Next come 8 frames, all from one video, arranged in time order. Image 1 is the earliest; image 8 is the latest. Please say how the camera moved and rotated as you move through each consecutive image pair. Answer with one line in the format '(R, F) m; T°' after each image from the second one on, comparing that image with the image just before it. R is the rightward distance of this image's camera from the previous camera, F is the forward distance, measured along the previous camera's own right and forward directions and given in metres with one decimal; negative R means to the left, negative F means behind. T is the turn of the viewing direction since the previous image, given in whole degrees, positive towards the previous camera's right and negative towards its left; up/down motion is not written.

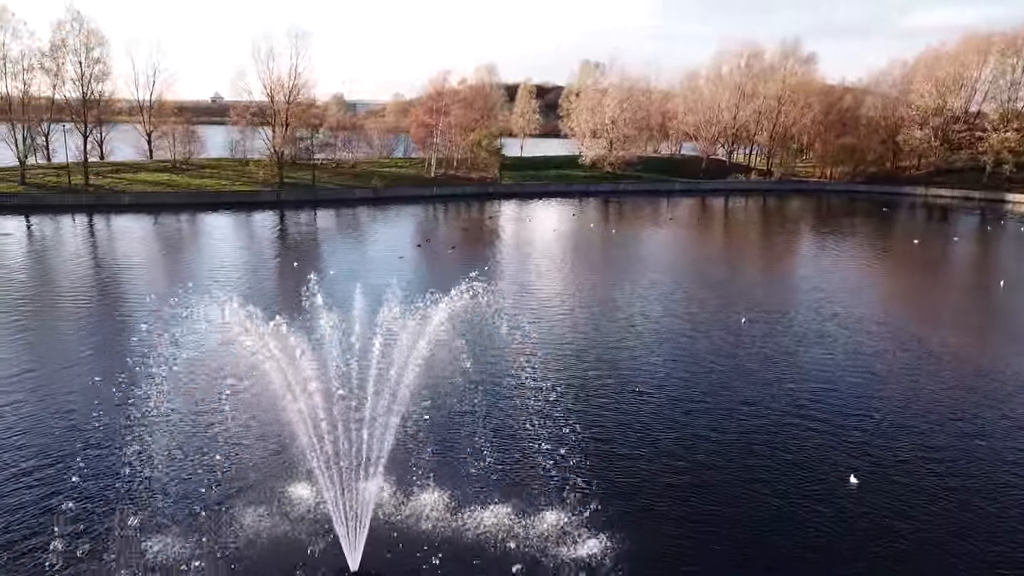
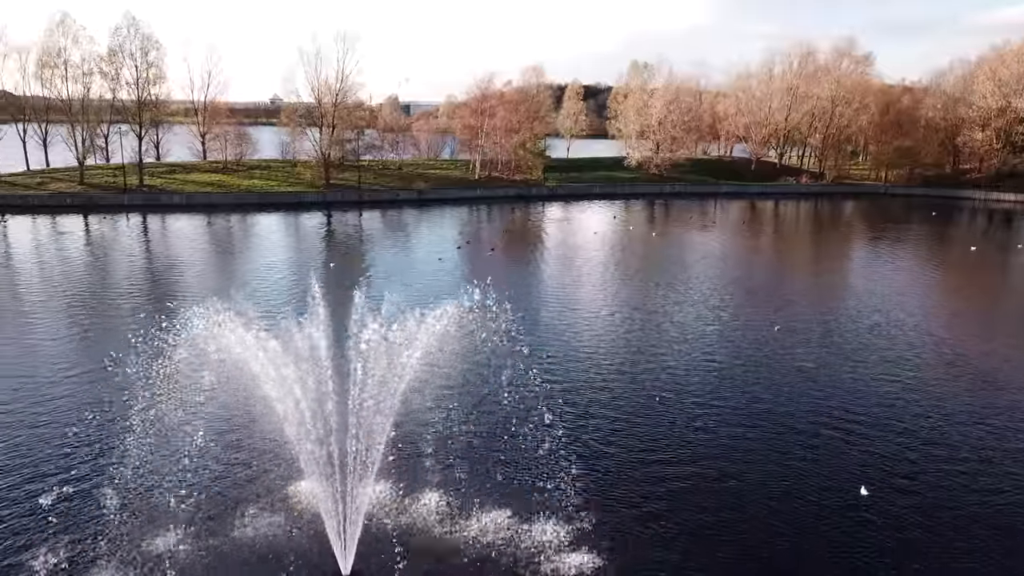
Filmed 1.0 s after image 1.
(-0.4, +0.2) m; -3°
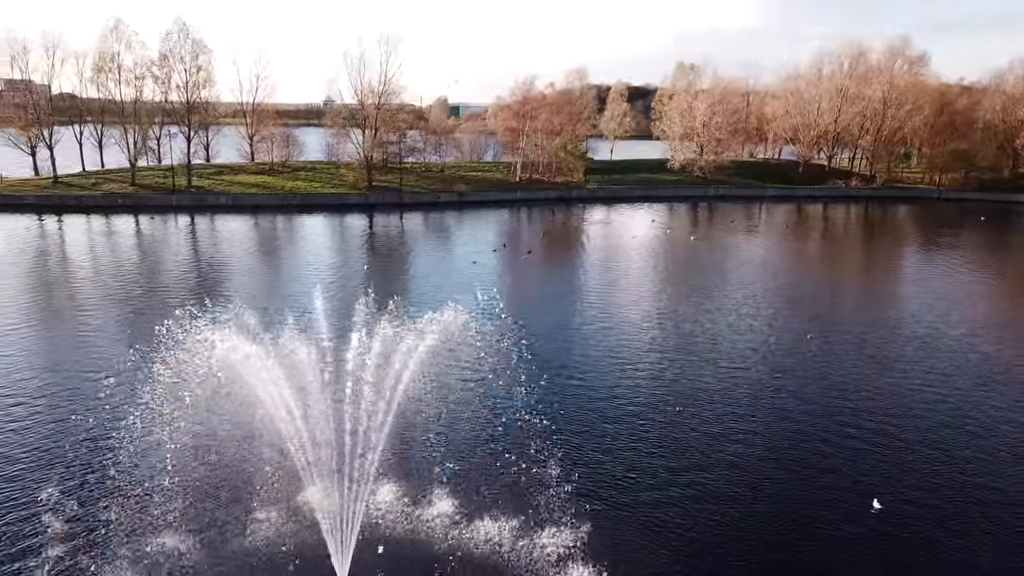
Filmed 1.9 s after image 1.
(-0.3, +0.1) m; -3°
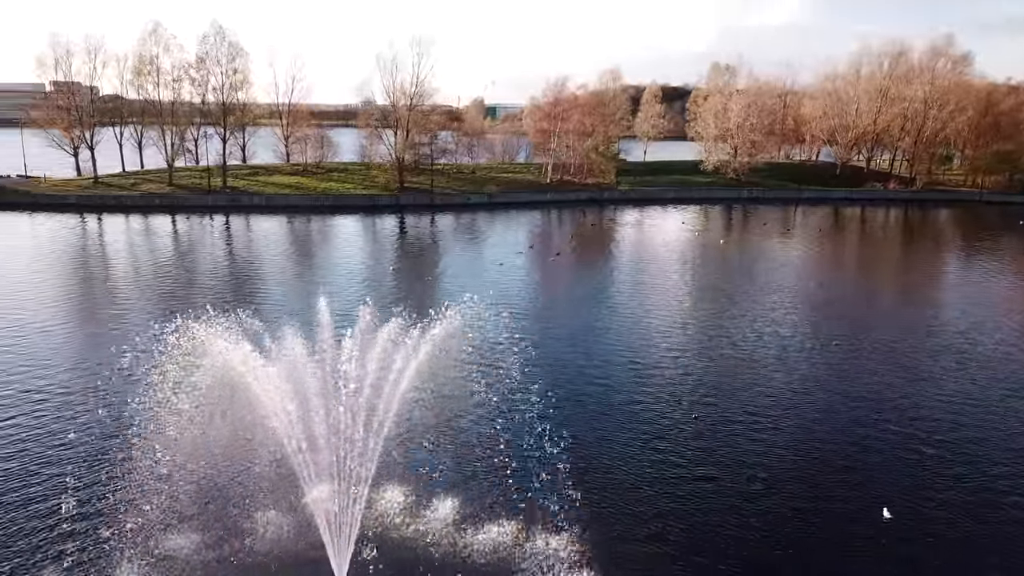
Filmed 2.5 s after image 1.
(-0.2, +0.1) m; -2°
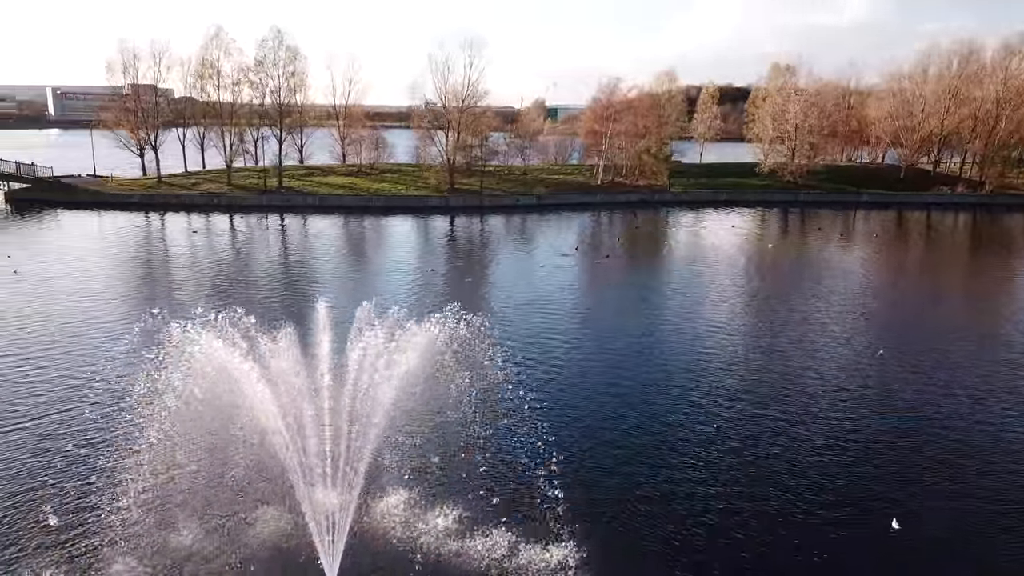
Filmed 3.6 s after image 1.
(-0.4, +0.1) m; -4°
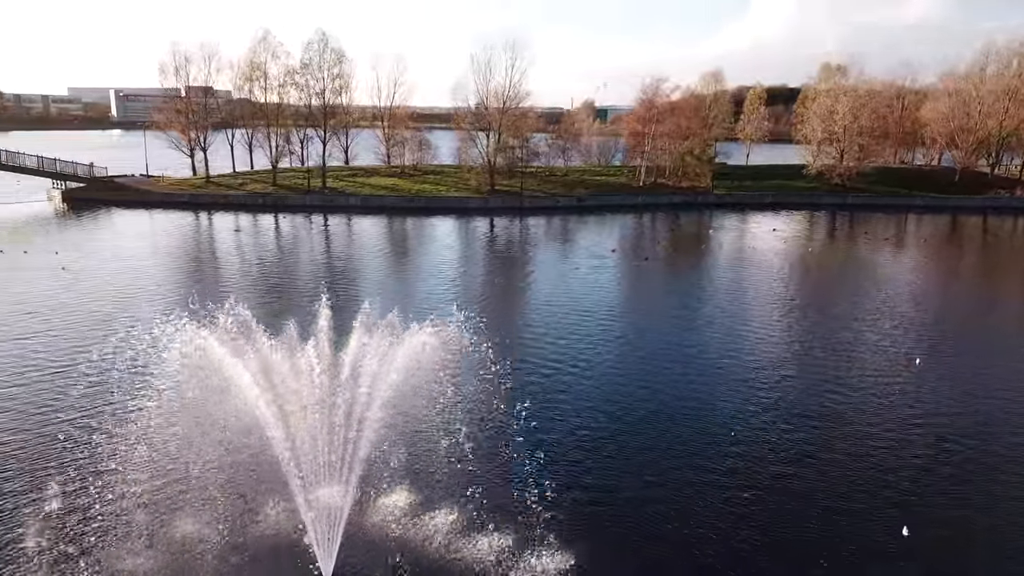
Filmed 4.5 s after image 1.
(-0.3, 0.0) m; -3°
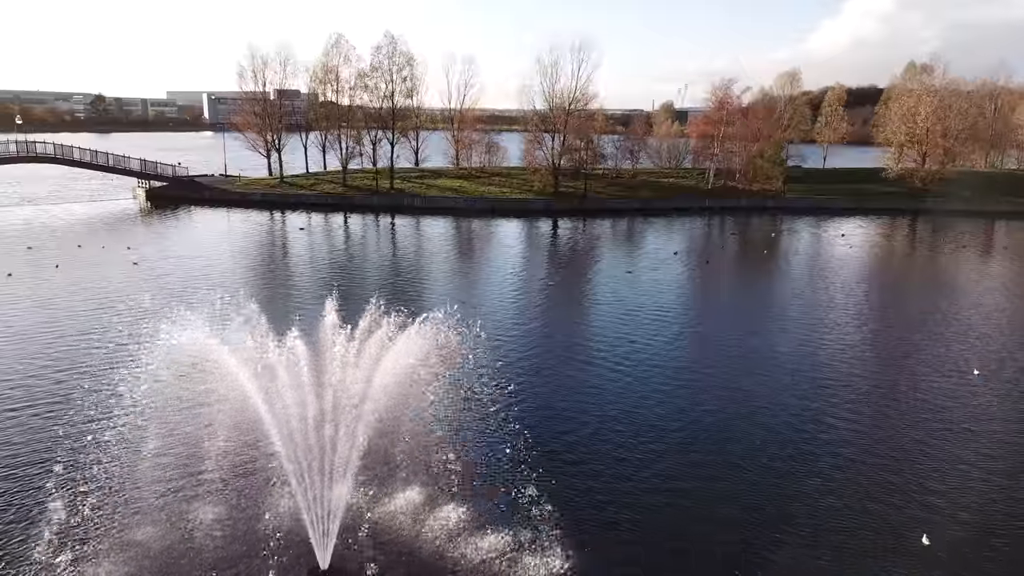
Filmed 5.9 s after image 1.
(-0.4, 0.0) m; -5°
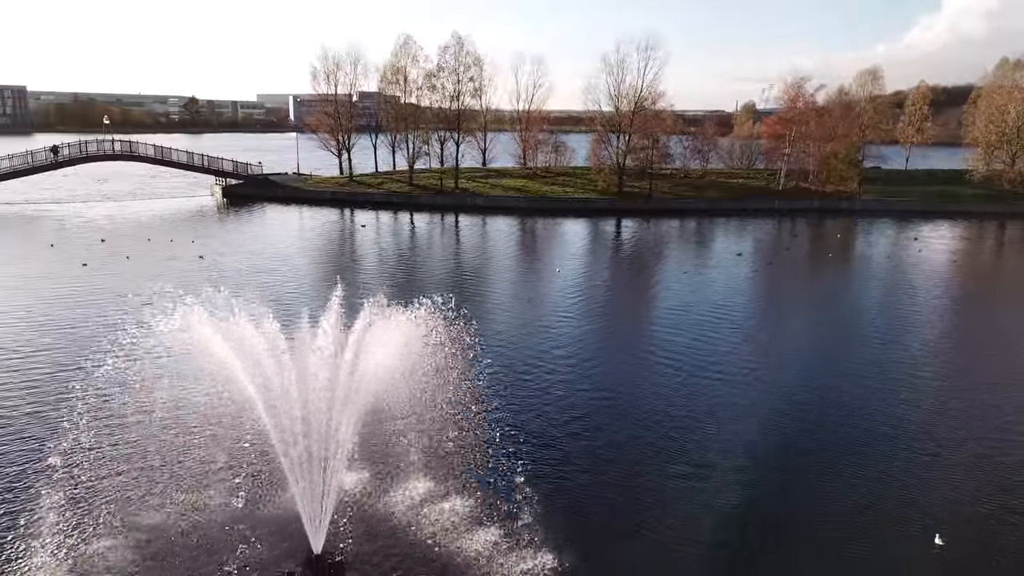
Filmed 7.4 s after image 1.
(-0.2, 0.0) m; -5°
